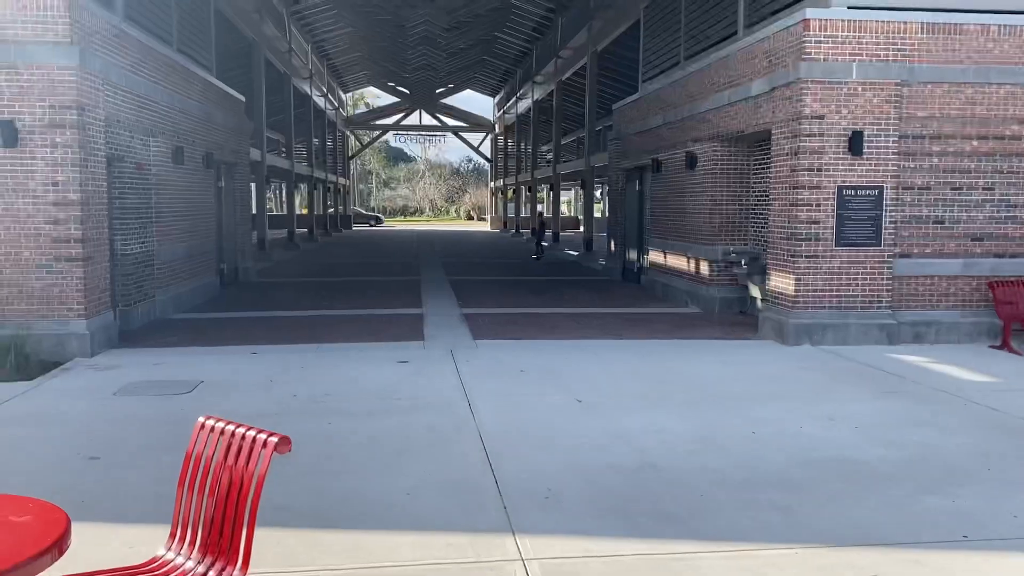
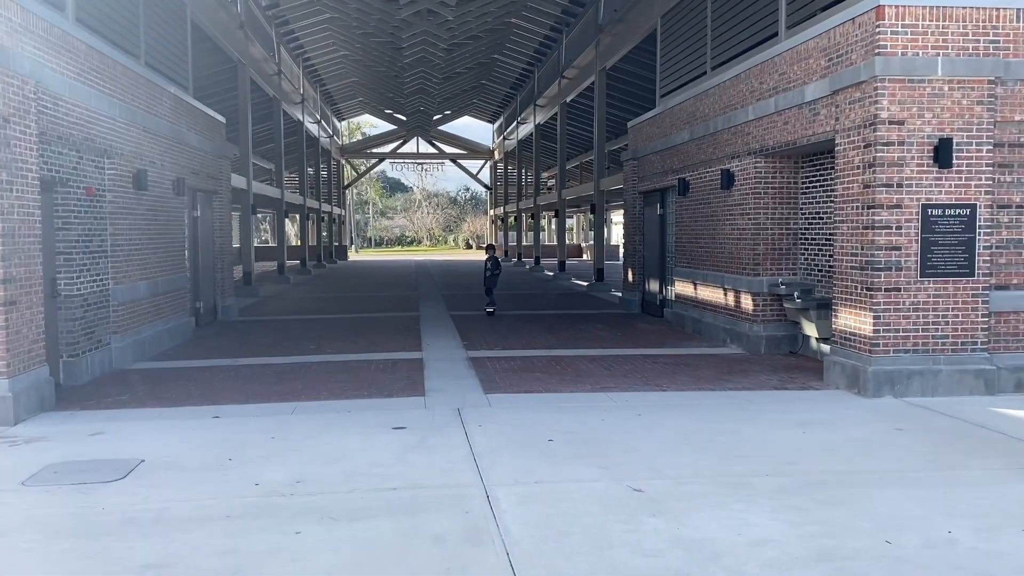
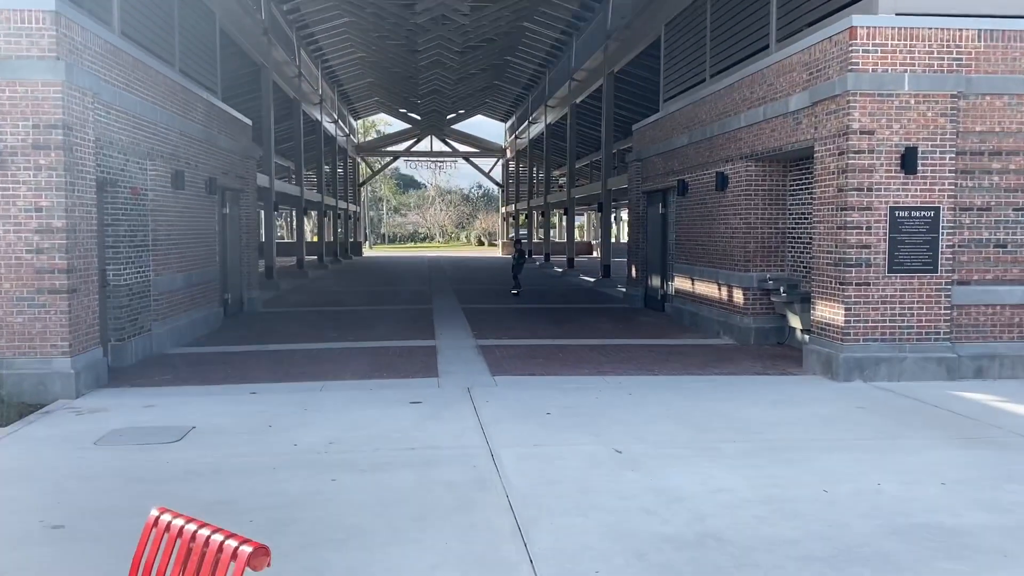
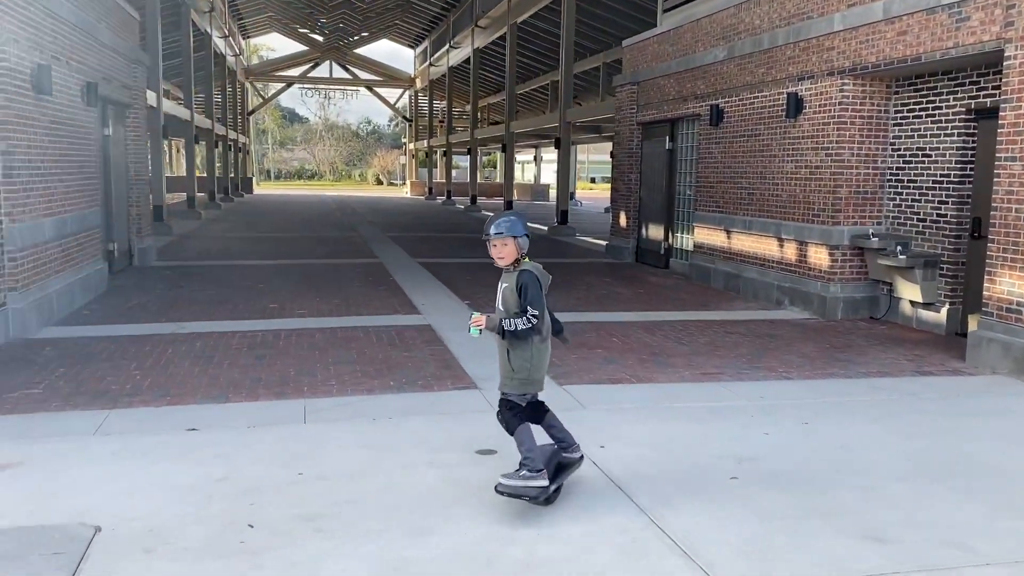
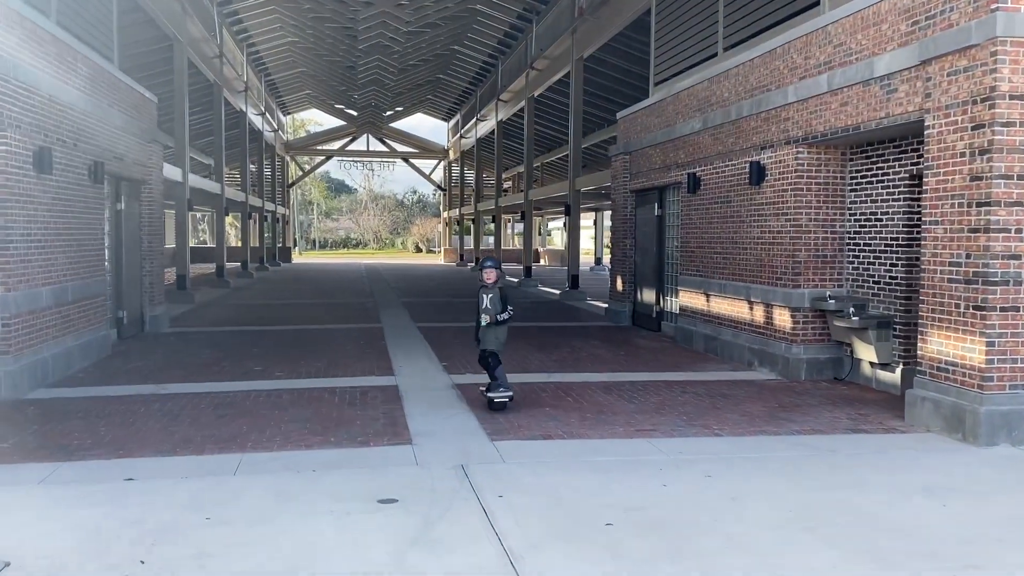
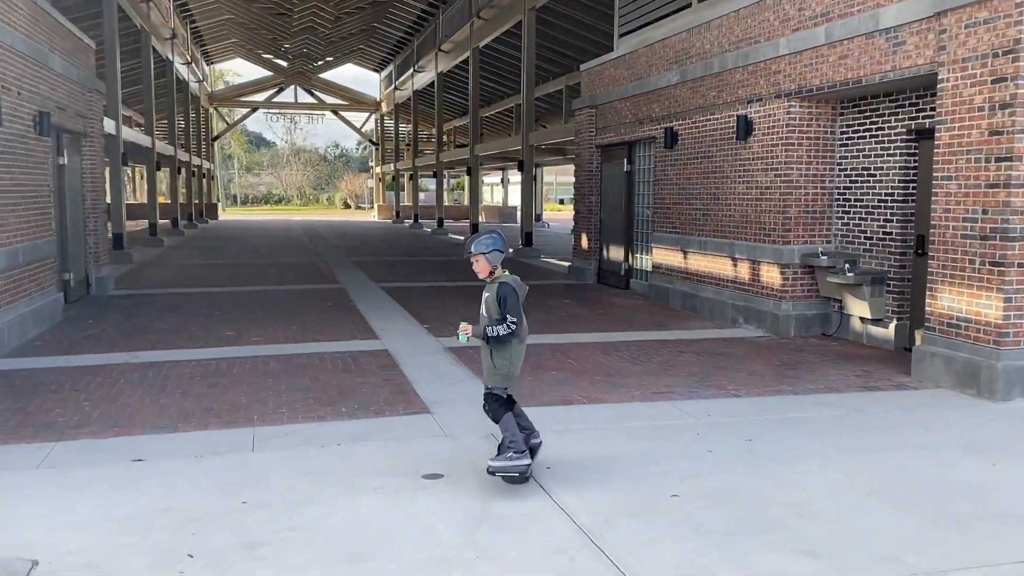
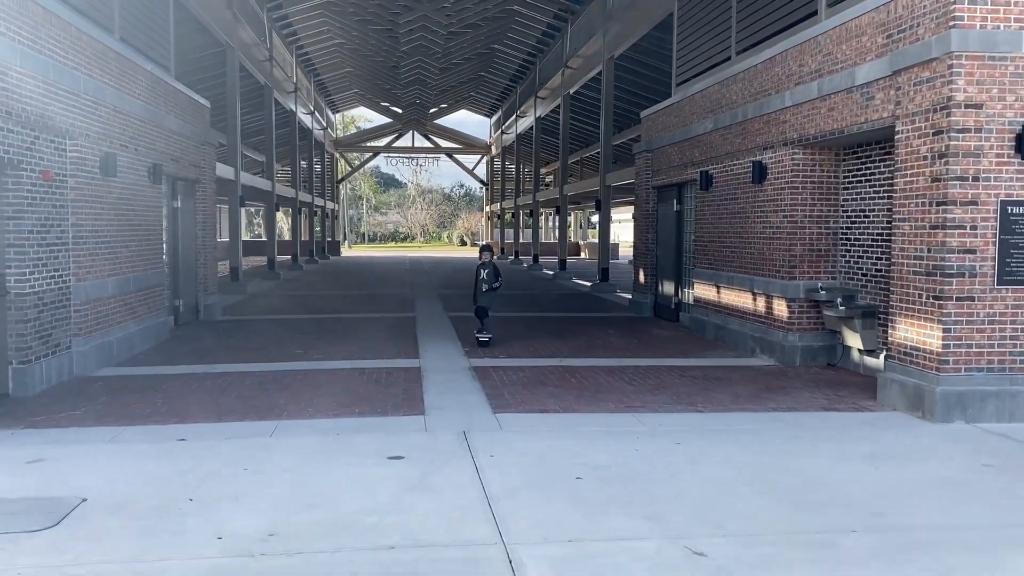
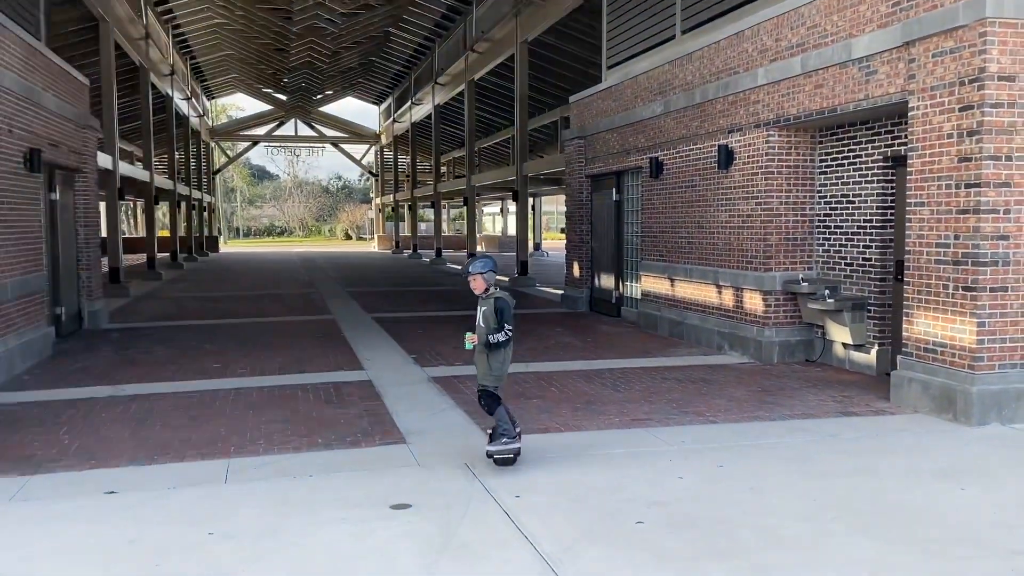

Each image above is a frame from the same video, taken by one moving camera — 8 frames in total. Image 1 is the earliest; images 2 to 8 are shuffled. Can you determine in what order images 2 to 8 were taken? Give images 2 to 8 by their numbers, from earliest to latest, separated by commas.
3, 2, 7, 5, 8, 6, 4
